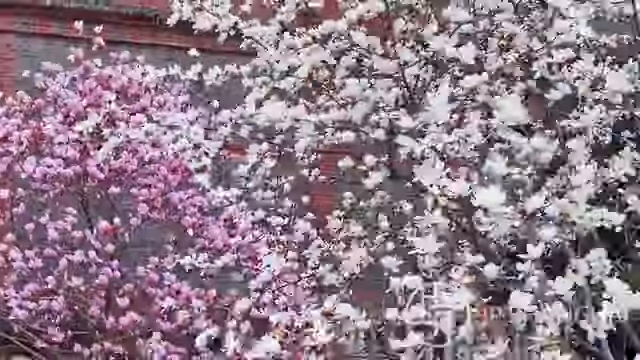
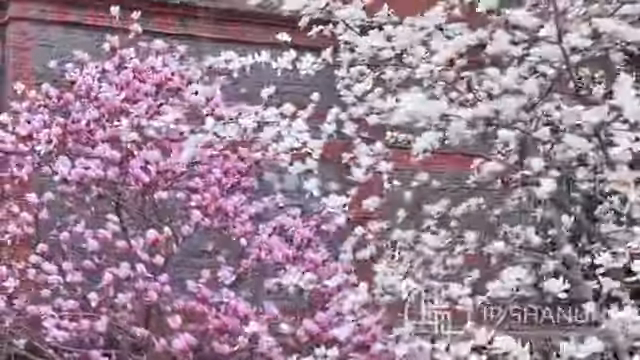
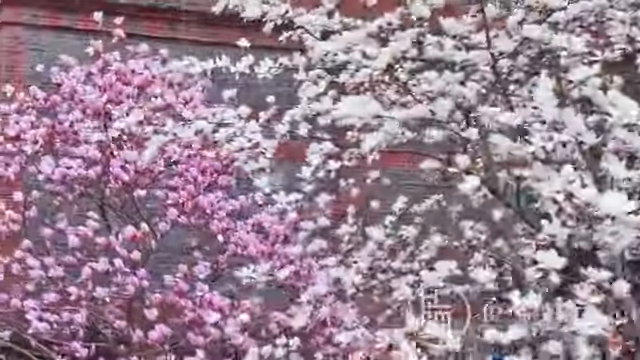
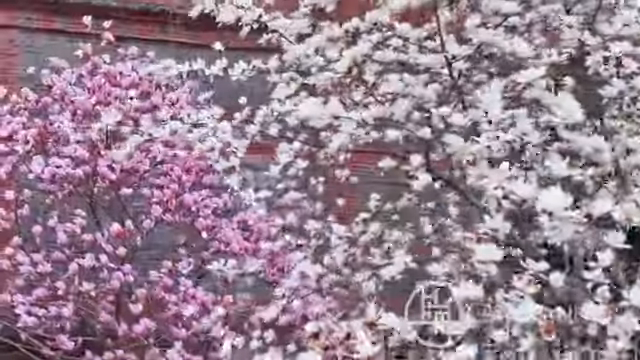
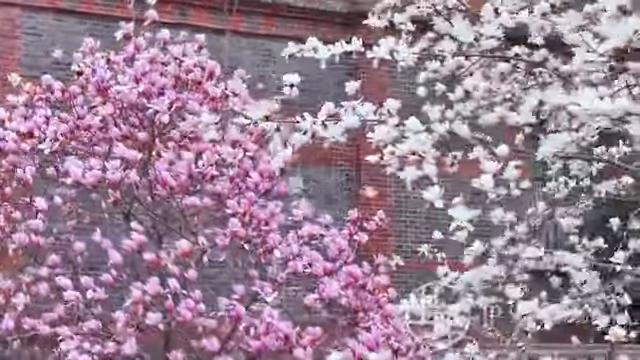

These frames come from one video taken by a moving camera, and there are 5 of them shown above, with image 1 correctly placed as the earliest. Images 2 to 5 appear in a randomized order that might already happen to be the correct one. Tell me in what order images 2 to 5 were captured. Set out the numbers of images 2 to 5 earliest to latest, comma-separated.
4, 3, 2, 5
